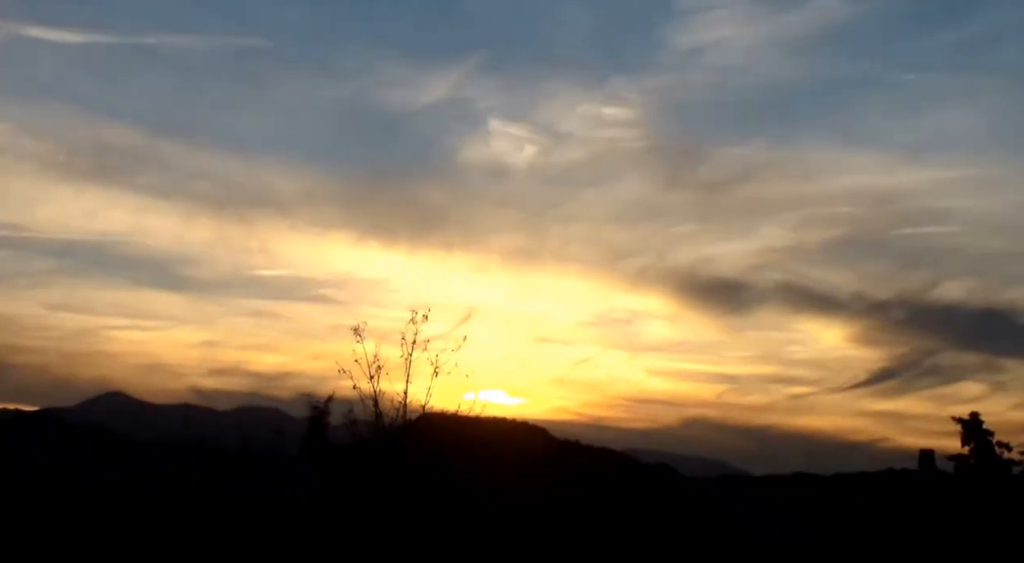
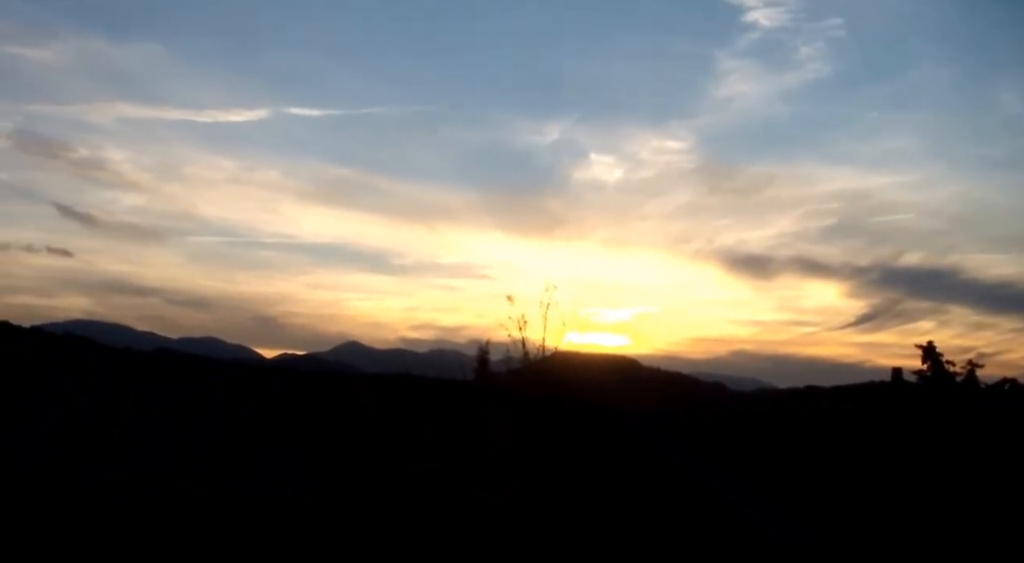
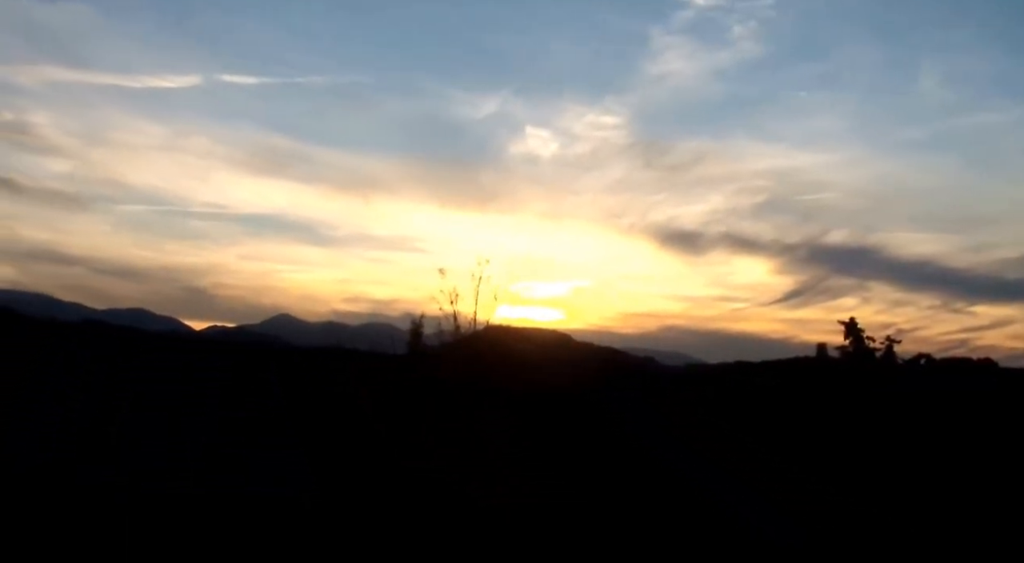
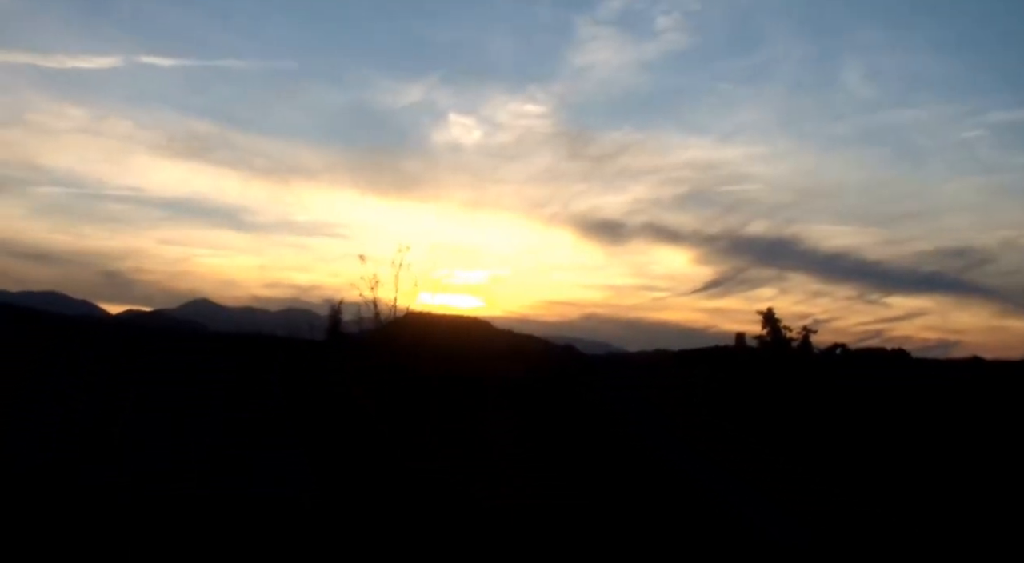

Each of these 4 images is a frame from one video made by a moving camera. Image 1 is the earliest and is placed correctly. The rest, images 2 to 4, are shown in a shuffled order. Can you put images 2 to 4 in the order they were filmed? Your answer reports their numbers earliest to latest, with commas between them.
4, 3, 2
